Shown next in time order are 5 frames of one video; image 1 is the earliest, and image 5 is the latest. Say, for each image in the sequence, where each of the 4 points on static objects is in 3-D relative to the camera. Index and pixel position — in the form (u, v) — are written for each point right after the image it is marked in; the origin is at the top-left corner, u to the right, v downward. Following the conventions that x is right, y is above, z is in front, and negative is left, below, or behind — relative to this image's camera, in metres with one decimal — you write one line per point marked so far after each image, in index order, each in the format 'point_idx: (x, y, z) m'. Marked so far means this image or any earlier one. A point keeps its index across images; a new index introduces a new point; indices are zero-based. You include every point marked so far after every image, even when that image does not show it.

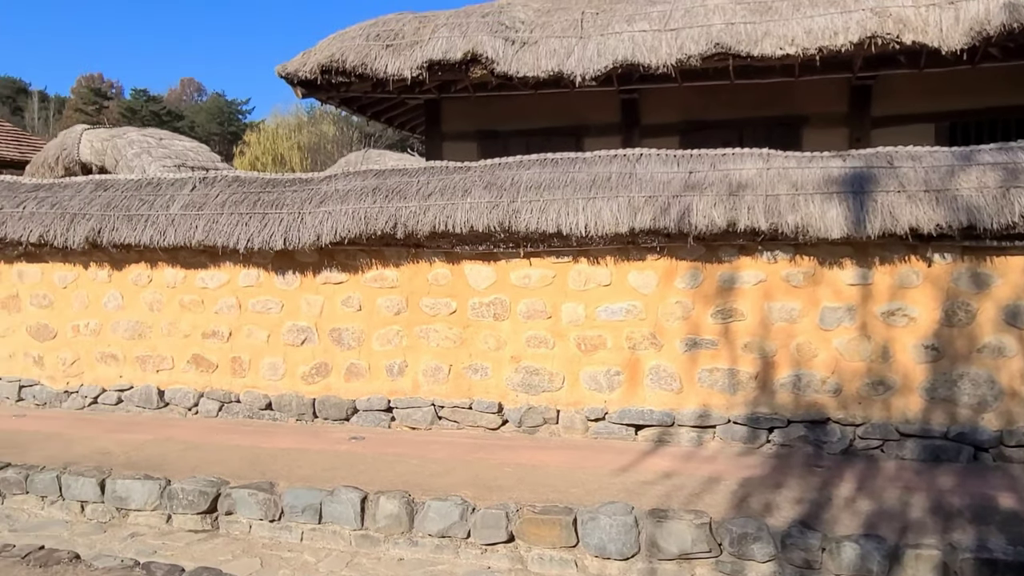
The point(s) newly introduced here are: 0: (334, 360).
0: (-1.3, -0.5, +5.1) m
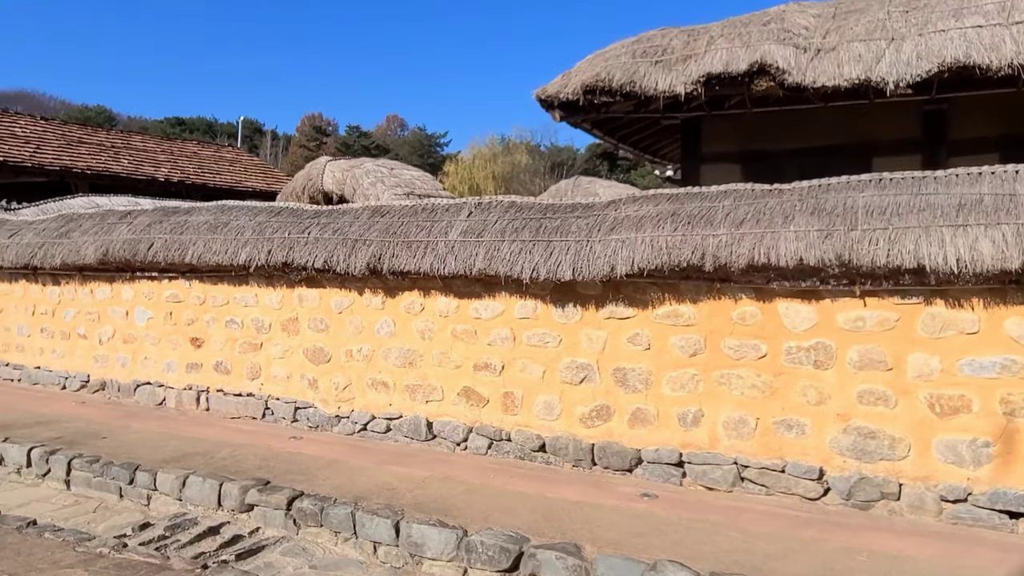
0: (+0.7, -0.7, +4.7) m
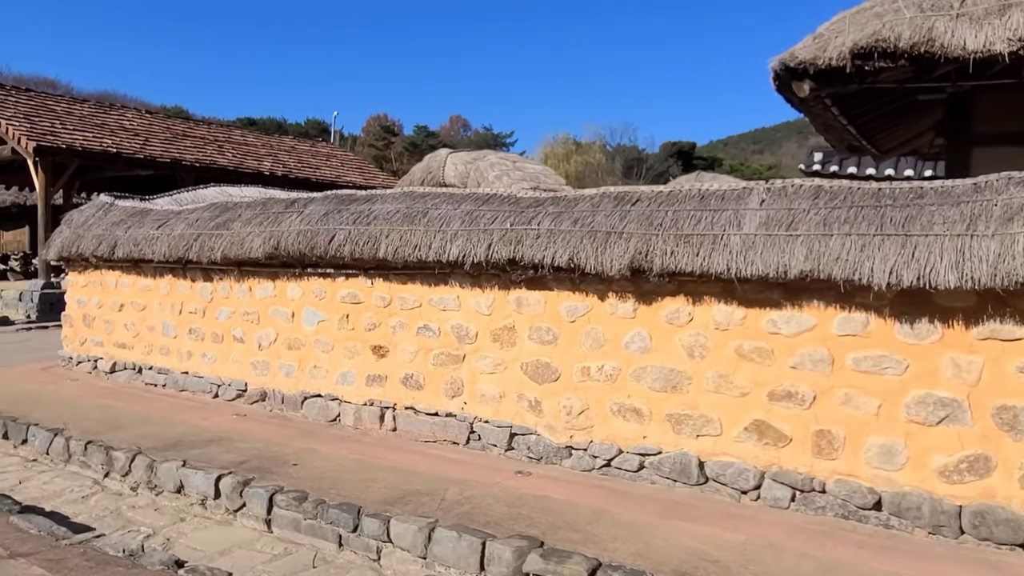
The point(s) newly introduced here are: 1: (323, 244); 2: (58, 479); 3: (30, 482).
0: (+2.3, -0.8, +3.5) m
1: (-1.5, +0.3, +5.7) m
2: (-3.2, -1.3, +5.1) m
3: (-3.4, -1.4, +5.1) m
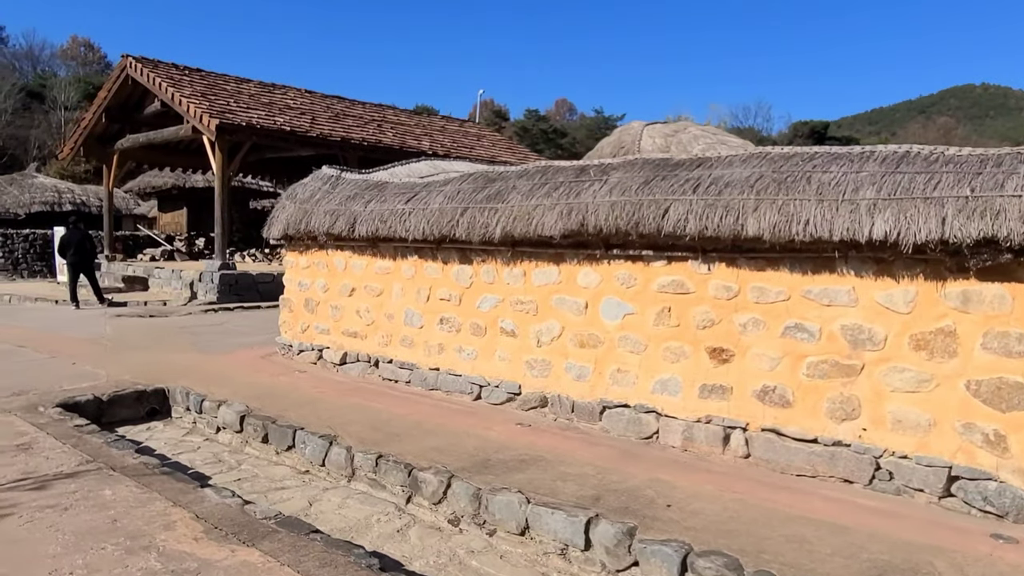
0: (+4.3, -0.8, +1.8) m
1: (+0.9, +0.4, +4.5) m
2: (-0.9, -1.2, +4.2) m
3: (-1.1, -1.2, +4.2) m
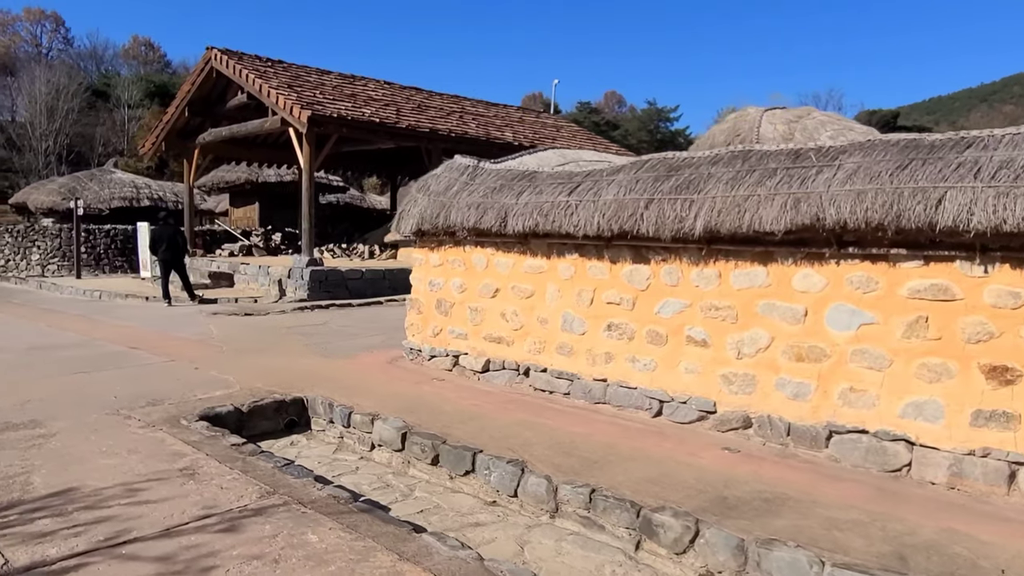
0: (+5.4, -0.9, +0.9) m
1: (+2.1, +0.4, +3.8) m
2: (+0.3, -1.3, +3.6) m
3: (+0.1, -1.3, +3.6) m
